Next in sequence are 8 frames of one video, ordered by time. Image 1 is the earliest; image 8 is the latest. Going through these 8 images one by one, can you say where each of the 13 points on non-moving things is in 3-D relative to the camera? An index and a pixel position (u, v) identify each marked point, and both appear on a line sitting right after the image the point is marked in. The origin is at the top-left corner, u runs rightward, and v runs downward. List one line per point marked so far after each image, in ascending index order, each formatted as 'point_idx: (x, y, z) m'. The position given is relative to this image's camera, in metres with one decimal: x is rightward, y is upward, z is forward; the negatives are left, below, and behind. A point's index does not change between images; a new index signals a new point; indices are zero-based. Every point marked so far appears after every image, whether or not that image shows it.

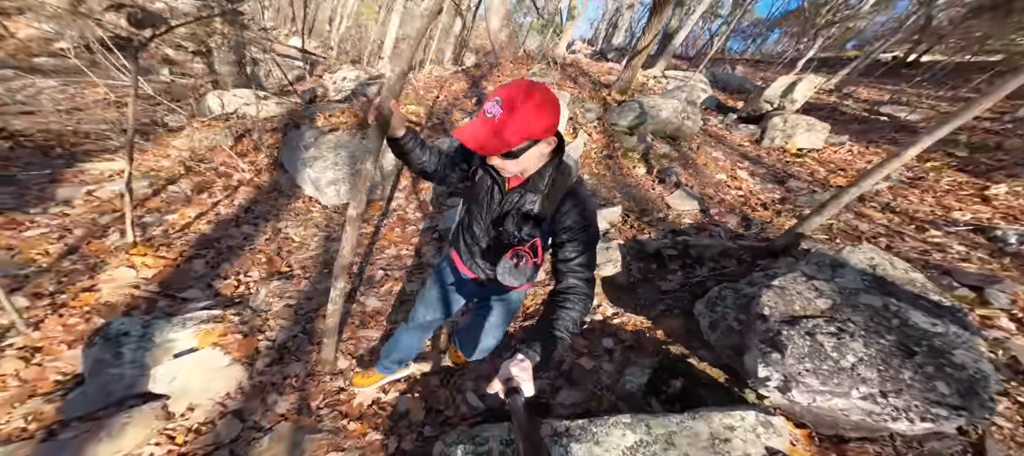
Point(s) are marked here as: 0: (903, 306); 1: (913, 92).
0: (+3.2, -0.6, +2.6) m
1: (+14.6, +4.8, +12.2) m
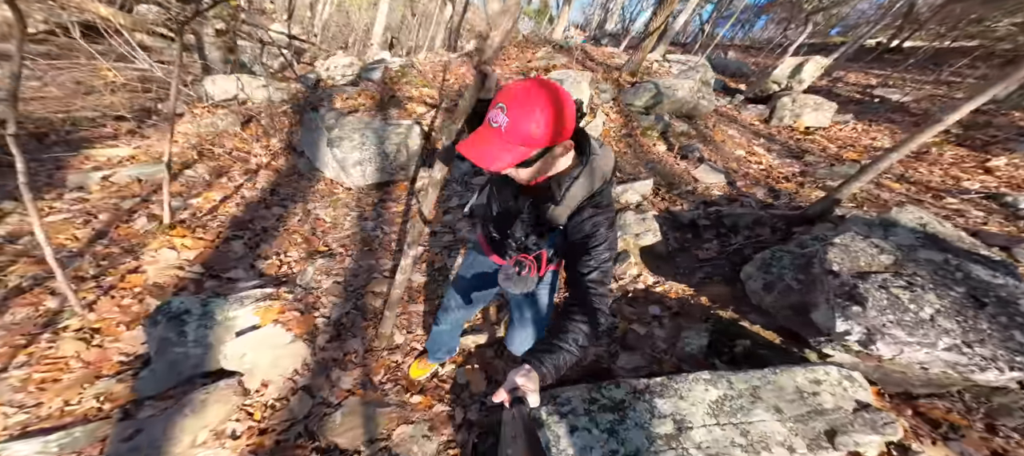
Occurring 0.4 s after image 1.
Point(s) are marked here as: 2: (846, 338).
0: (+3.8, -0.3, +2.9) m
1: (+14.5, +5.7, +12.8) m
2: (+2.6, -0.8, +2.5) m
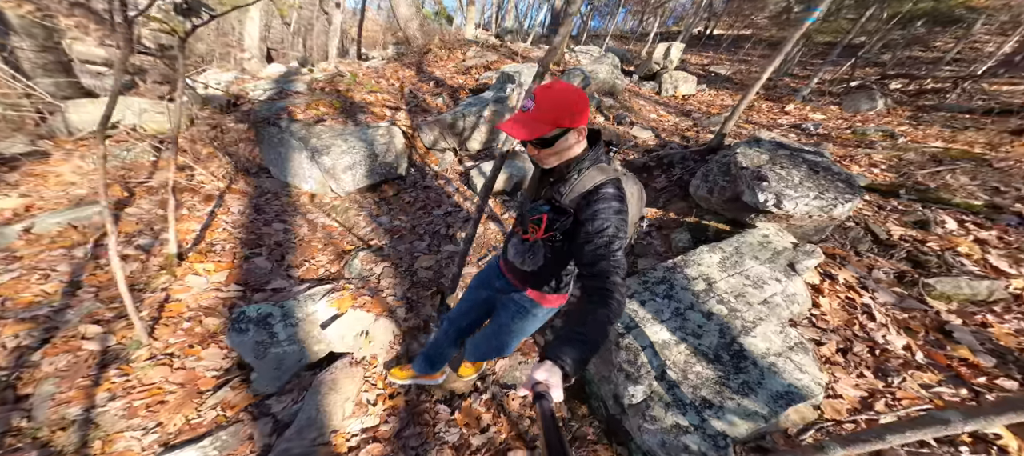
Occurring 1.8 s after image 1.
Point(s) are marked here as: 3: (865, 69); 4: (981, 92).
0: (+4.0, +1.0, +4.7) m
1: (+10.3, +8.6, +17.1) m
2: (+3.1, +0.3, +4.0) m
3: (+15.4, +6.7, +14.7) m
4: (+13.9, +3.7, +10.0) m
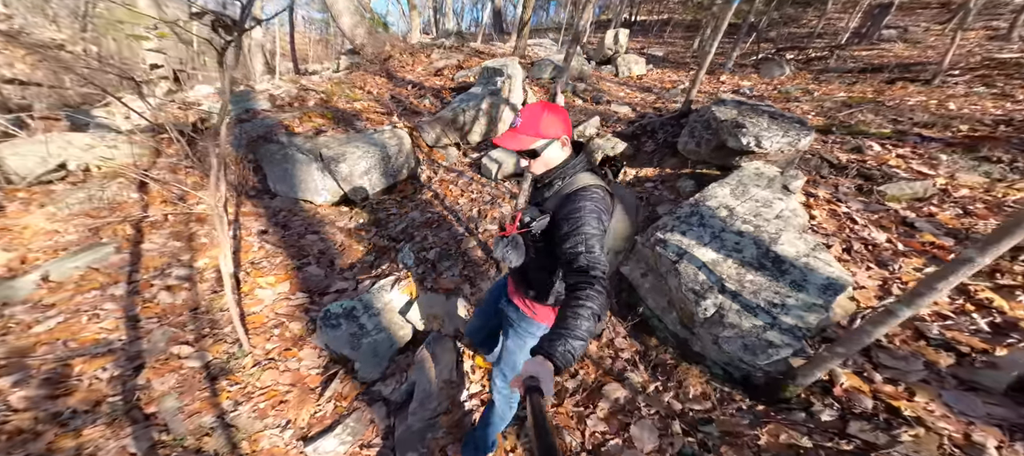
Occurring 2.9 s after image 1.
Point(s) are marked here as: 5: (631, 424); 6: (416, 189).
0: (+4.1, +2.0, +5.7) m
1: (+7.3, +10.3, +18.8) m
2: (+3.4, +1.2, +4.9) m
3: (+13.0, +9.3, +17.1) m
4: (+12.6, +6.1, +12.2) m
5: (+1.0, -1.7, +2.9) m
6: (-1.5, +0.6, +5.5) m
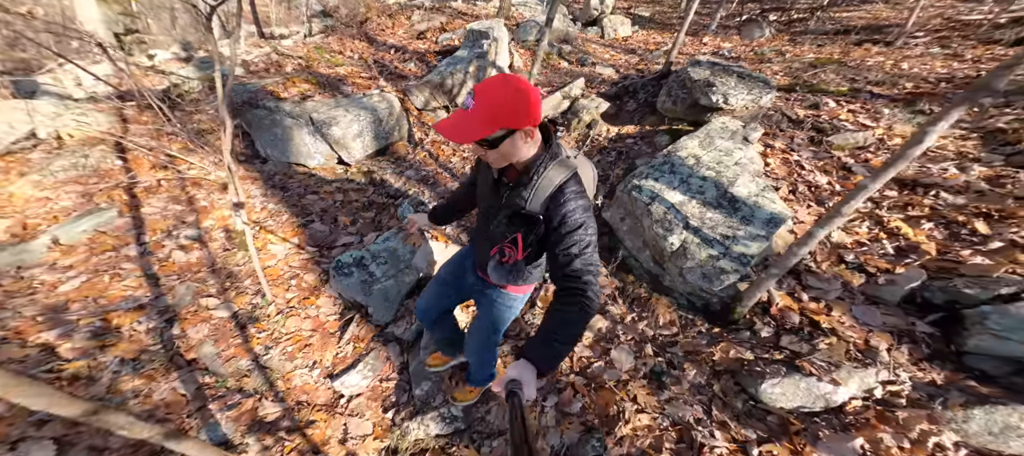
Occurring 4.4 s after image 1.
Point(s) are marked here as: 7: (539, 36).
0: (+3.8, +2.9, +6.1) m
1: (+6.2, +12.3, +18.5) m
2: (+3.3, +1.9, +5.3) m
3: (+12.0, +11.3, +17.2) m
4: (+11.9, +7.8, +12.6) m
5: (+1.0, -1.2, +3.4) m
6: (-1.7, +1.3, +5.7) m
7: (+0.7, +5.2, +9.2) m
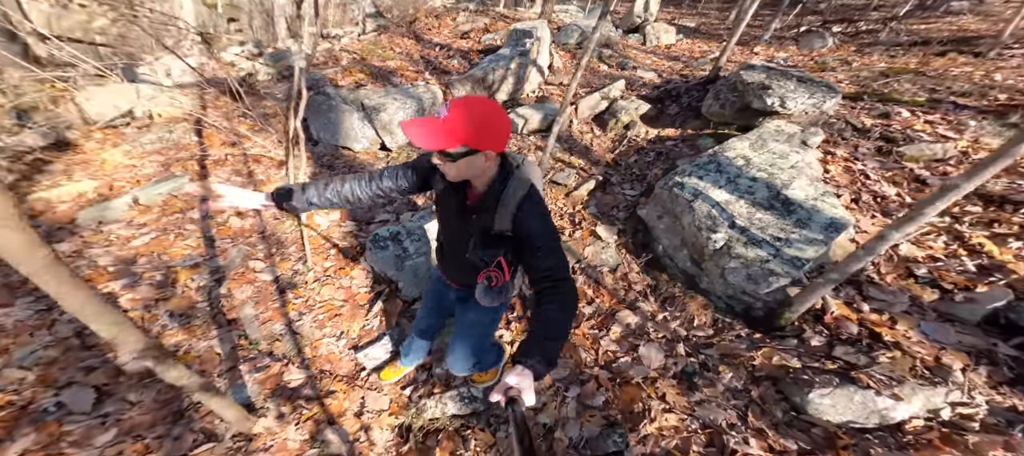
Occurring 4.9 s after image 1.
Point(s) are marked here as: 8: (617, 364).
0: (+4.6, +2.7, +5.8) m
1: (+8.6, +11.6, +18.2) m
2: (+3.9, +1.8, +5.1) m
3: (+14.1, +10.2, +16.5) m
4: (+13.4, +6.8, +11.8) m
5: (+1.3, -1.1, +3.3) m
6: (-1.1, +1.5, +5.9) m
7: (+1.9, +5.1, +9.2) m
8: (+1.0, -1.3, +3.2) m
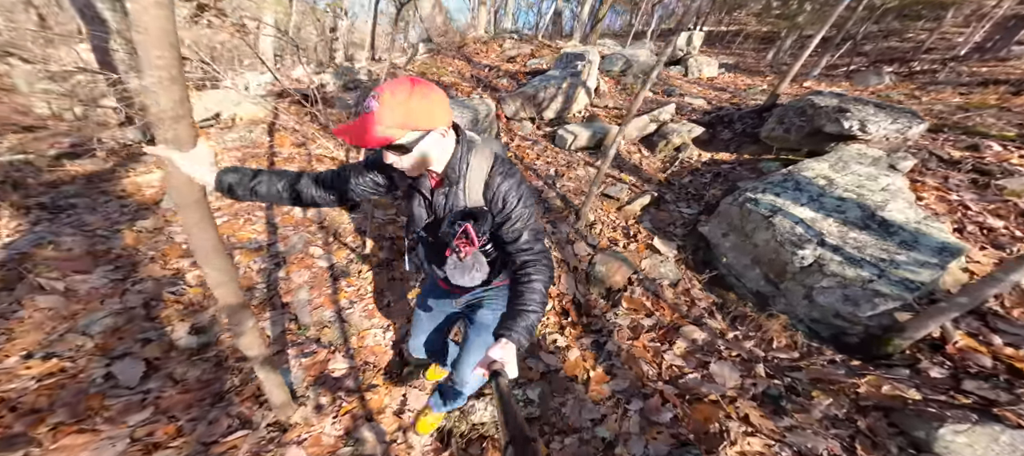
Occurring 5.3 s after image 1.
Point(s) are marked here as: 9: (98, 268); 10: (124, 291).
0: (+5.5, +2.2, +5.6) m
1: (+10.8, +9.7, +18.4) m
2: (+4.7, +1.4, +4.9) m
3: (+16.2, +8.2, +16.2) m
4: (+14.9, +5.2, +11.3) m
5: (+1.8, -1.2, +3.0) m
6: (-0.3, +1.3, +6.0) m
7: (+3.2, +4.5, +9.4) m
8: (+1.5, -1.3, +2.9) m
9: (-4.4, -0.4, +3.6) m
10: (-3.9, -0.6, +3.4) m
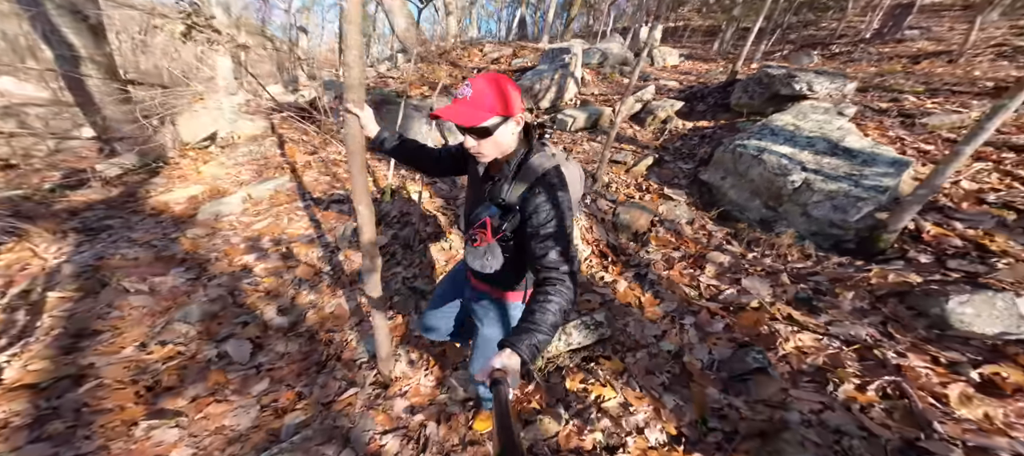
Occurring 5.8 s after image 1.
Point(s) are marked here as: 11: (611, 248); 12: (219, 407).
0: (+5.5, +3.2, +6.6) m
1: (+8.8, +11.0, +20.0) m
2: (+4.8, +2.4, +5.8) m
3: (+14.5, +10.2, +18.2) m
4: (+14.0, +7.2, +13.1) m
5: (+2.4, -0.5, +3.7) m
6: (-0.2, +1.7, +6.5) m
7: (+2.6, +5.1, +10.2) m
8: (+2.1, -0.6, +3.6) m
9: (-3.8, -0.5, +3.8) m
10: (-3.3, -0.6, +3.7) m
11: (+1.3, -0.1, +4.3) m
12: (-2.3, -1.4, +2.7) m
